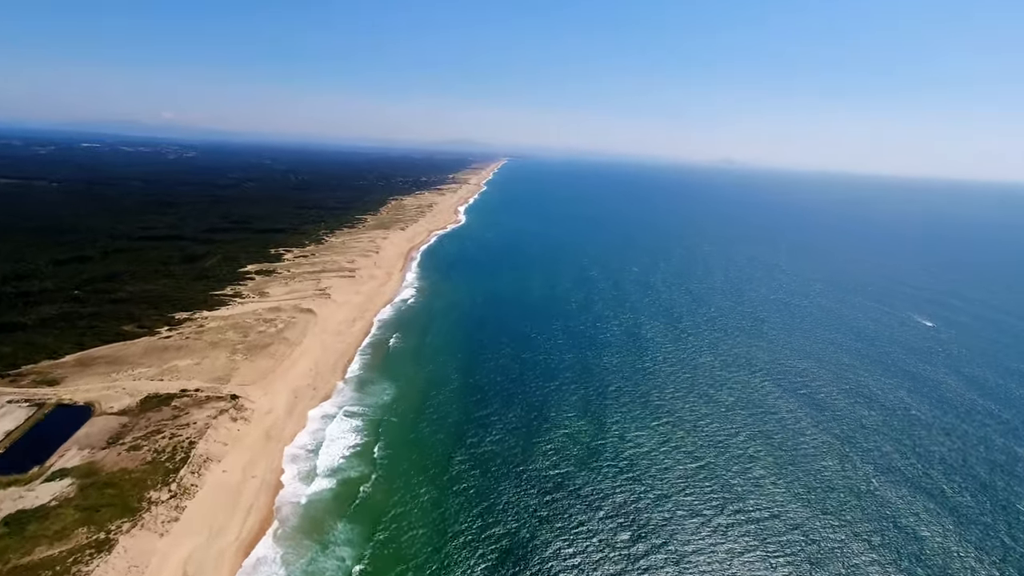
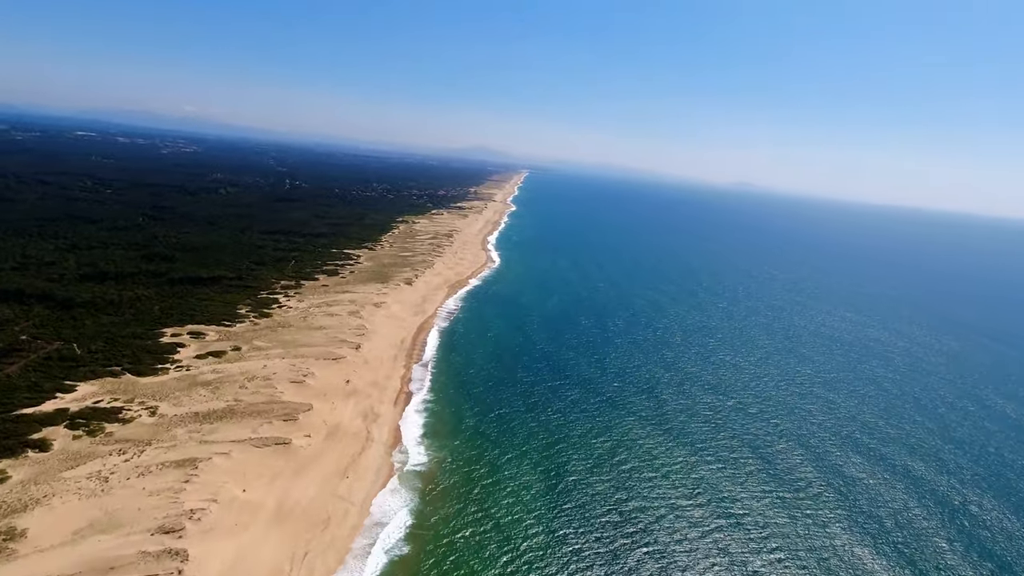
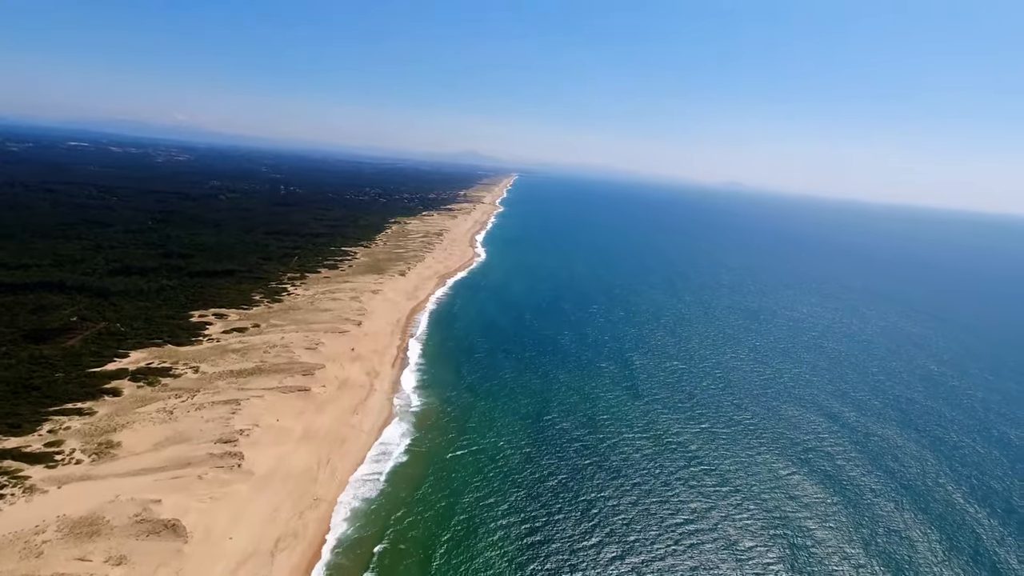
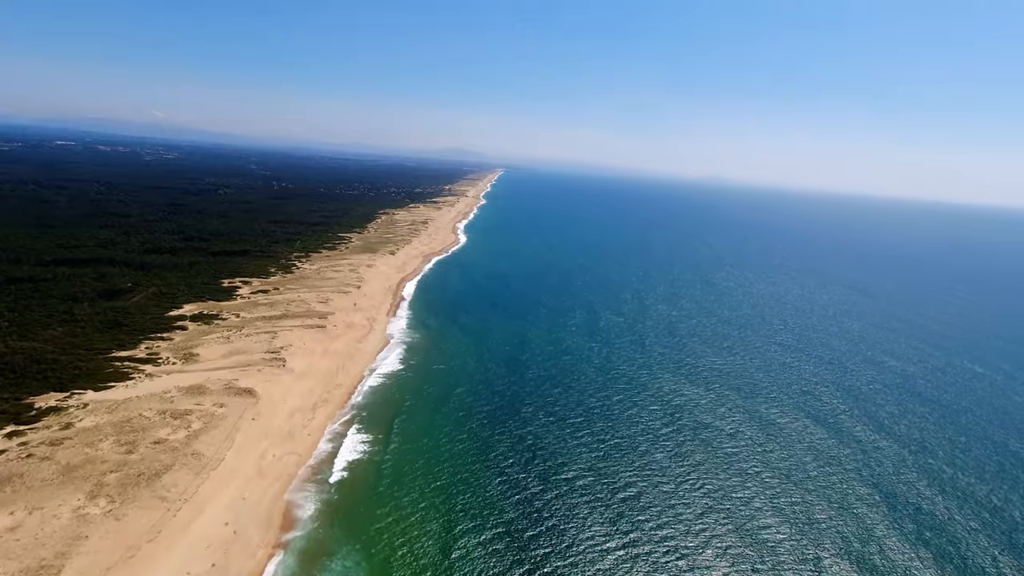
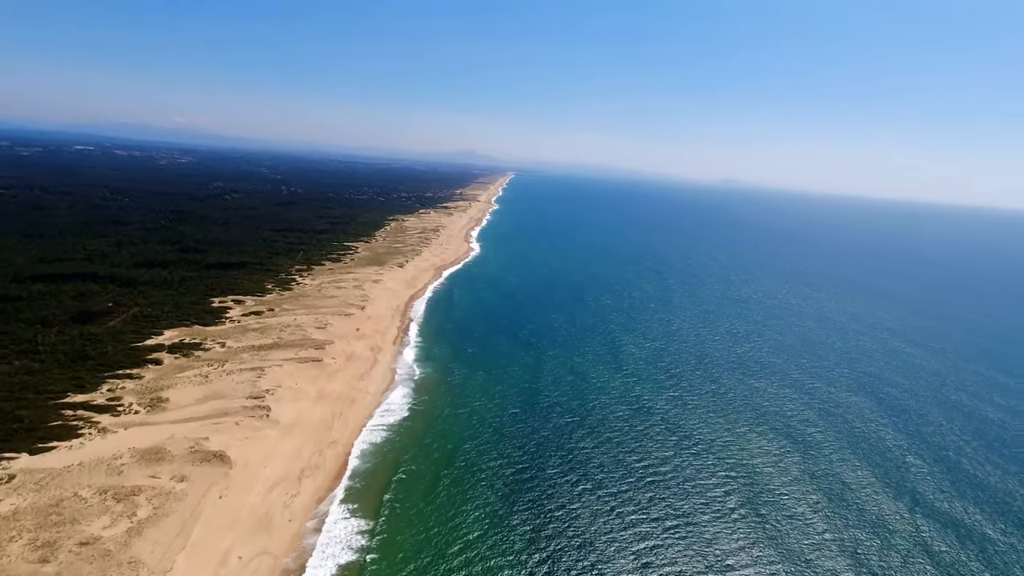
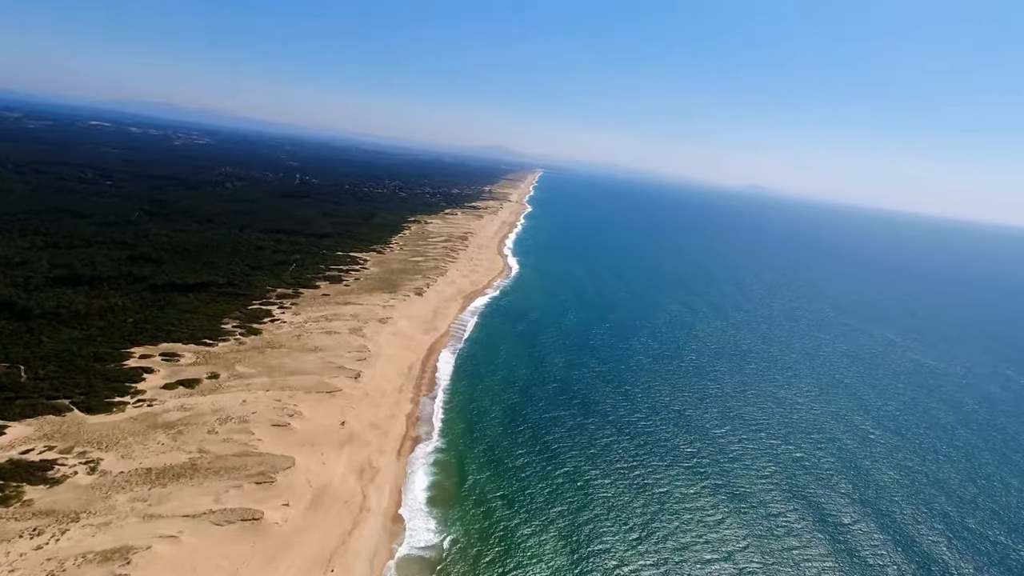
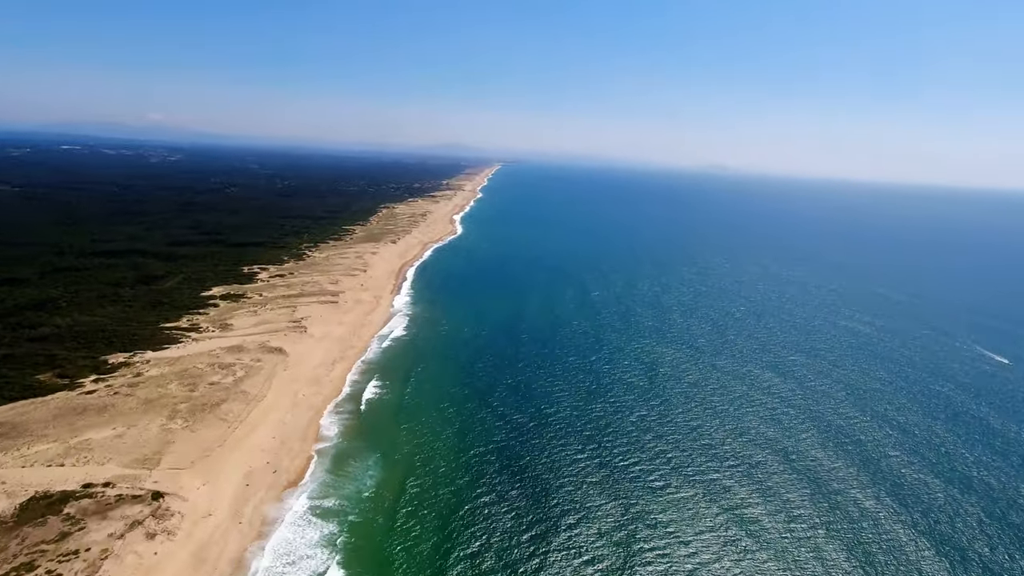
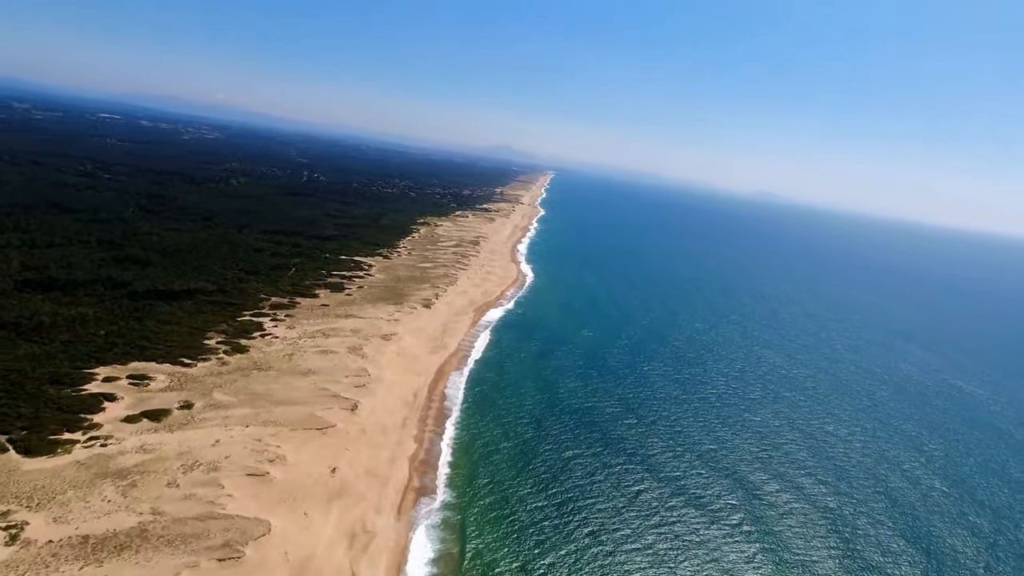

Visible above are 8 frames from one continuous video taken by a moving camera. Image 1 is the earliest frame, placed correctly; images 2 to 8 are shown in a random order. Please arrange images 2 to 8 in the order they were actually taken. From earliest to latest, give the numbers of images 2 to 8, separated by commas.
7, 4, 5, 3, 2, 6, 8
